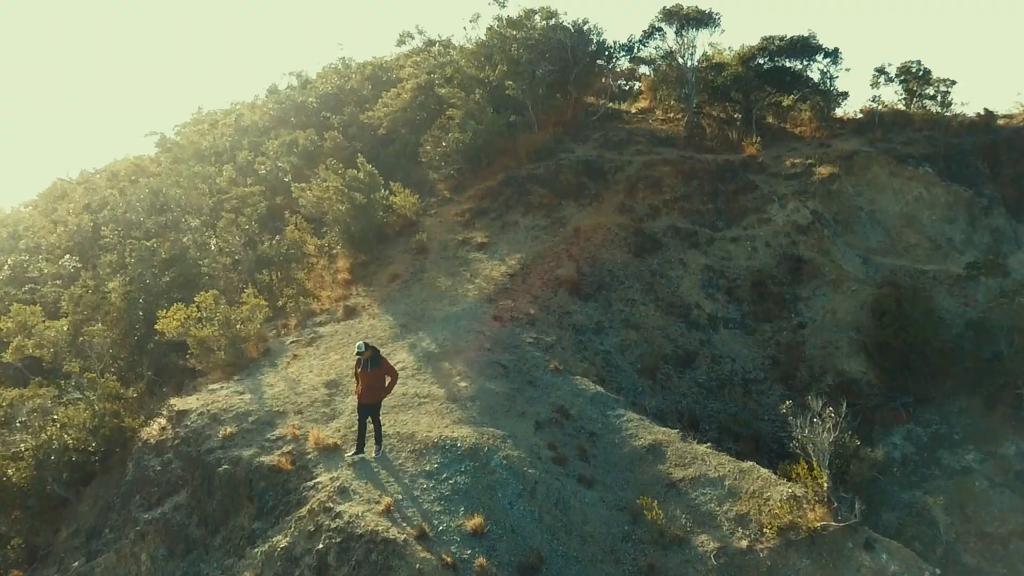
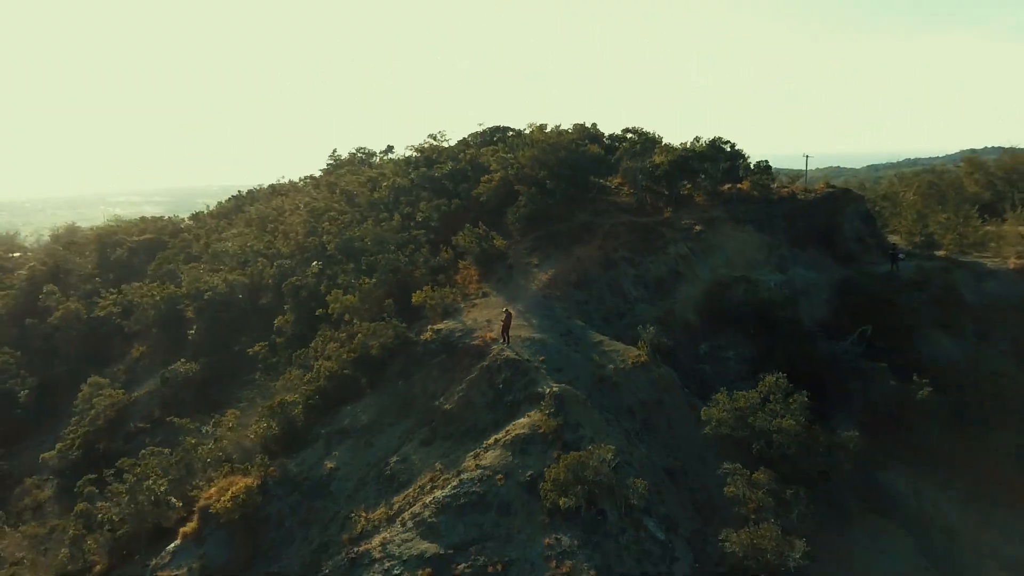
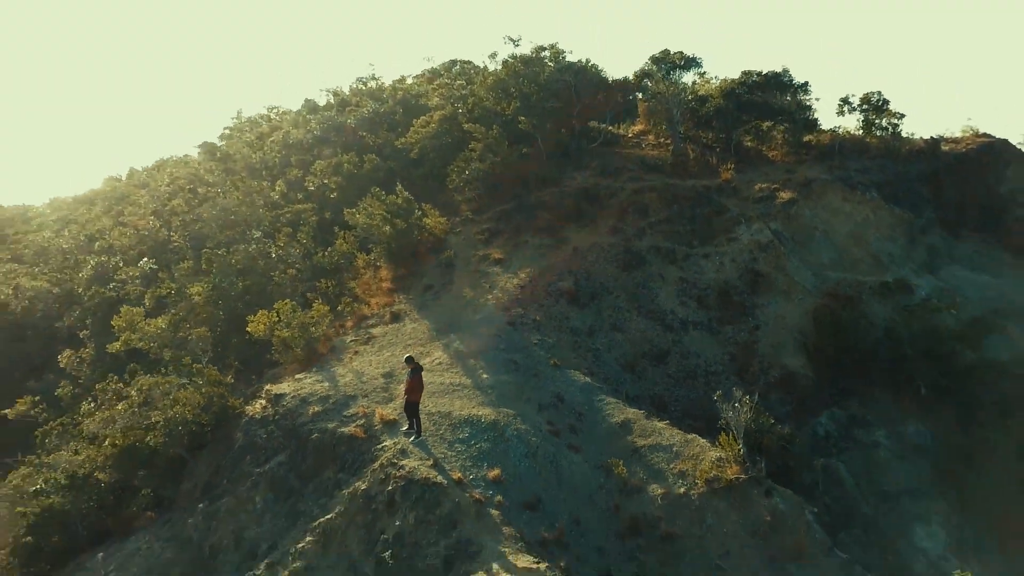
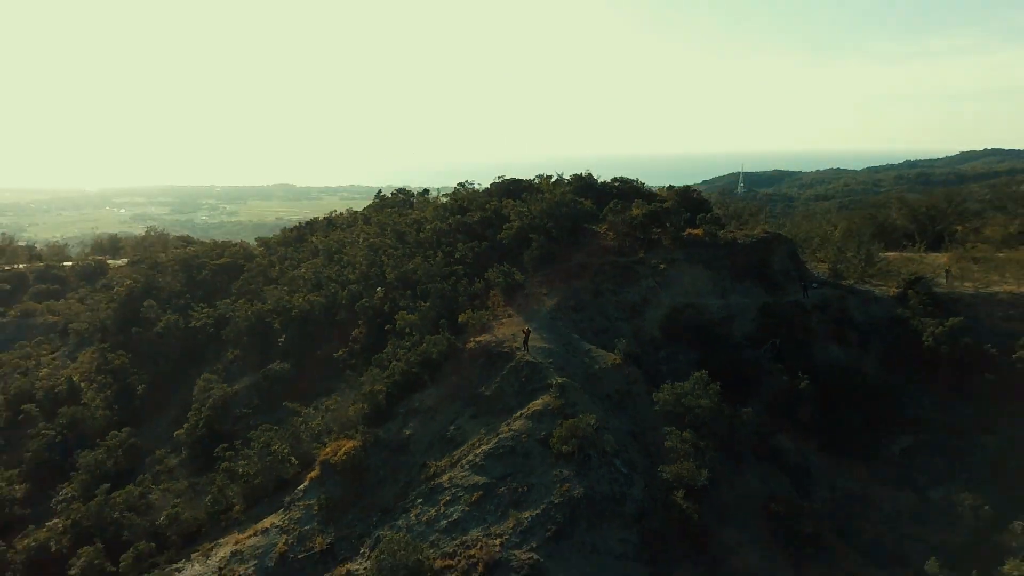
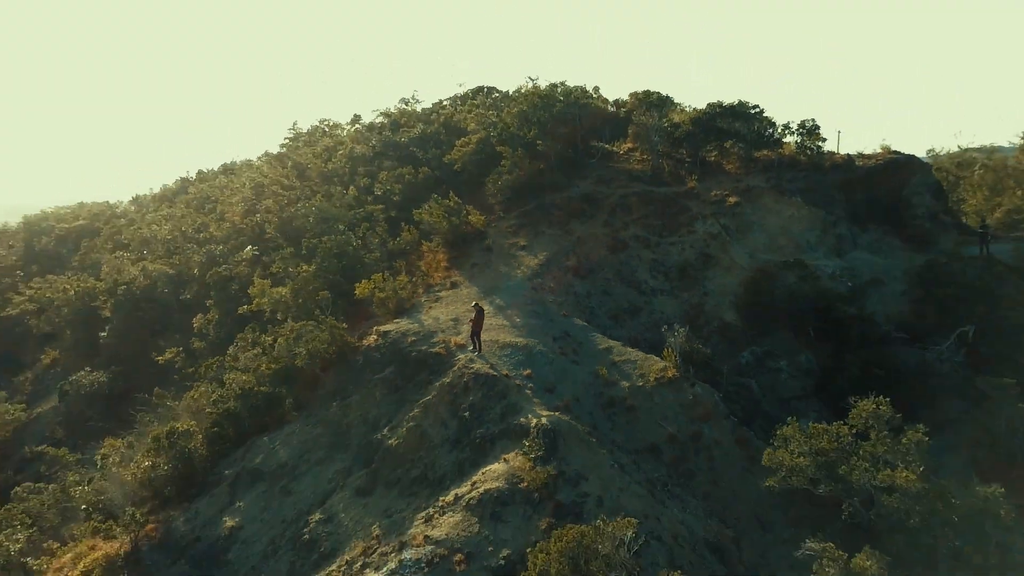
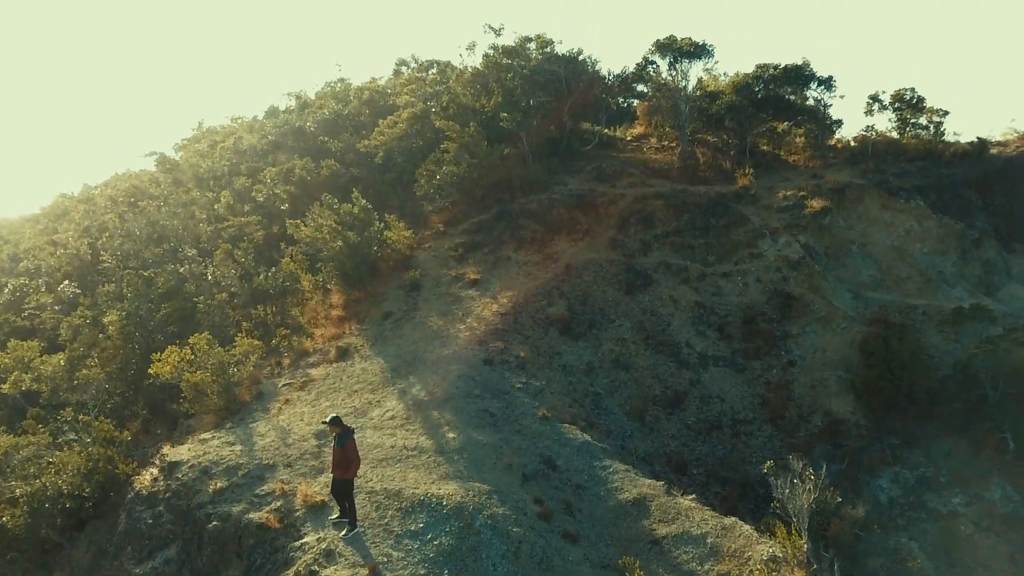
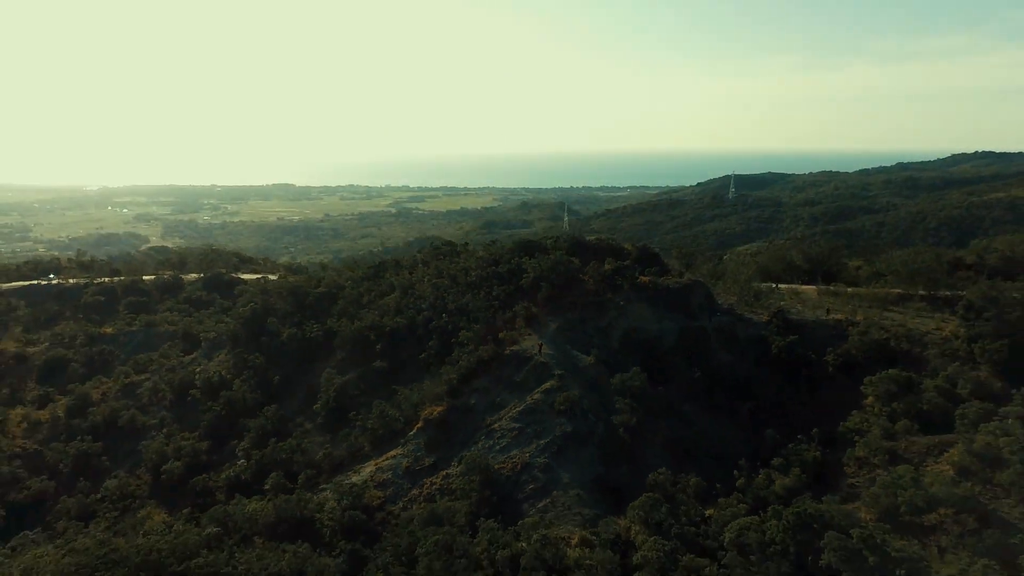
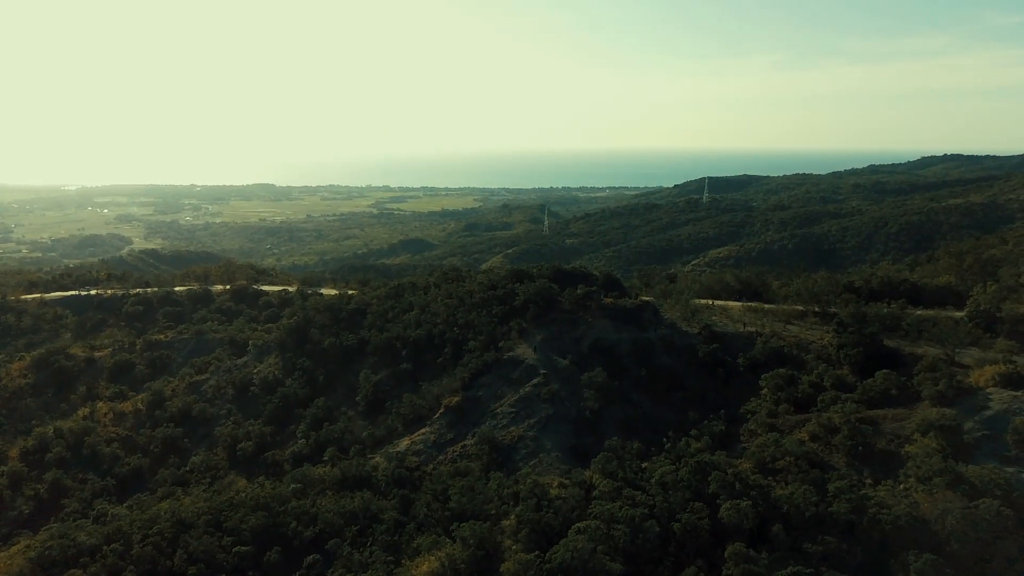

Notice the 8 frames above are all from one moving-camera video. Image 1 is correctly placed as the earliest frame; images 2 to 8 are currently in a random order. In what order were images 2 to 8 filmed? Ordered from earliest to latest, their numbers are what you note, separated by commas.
6, 3, 5, 2, 4, 7, 8
